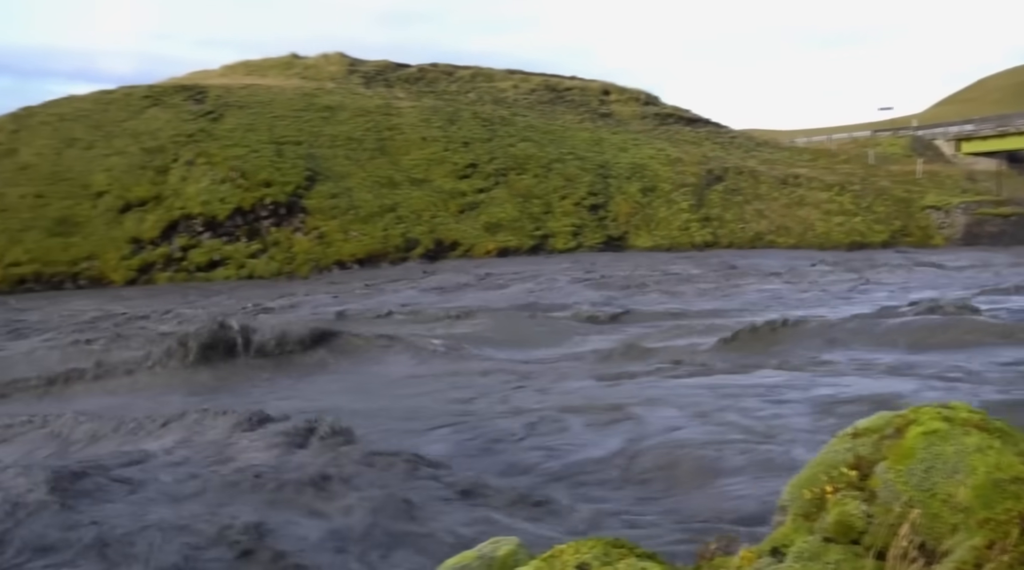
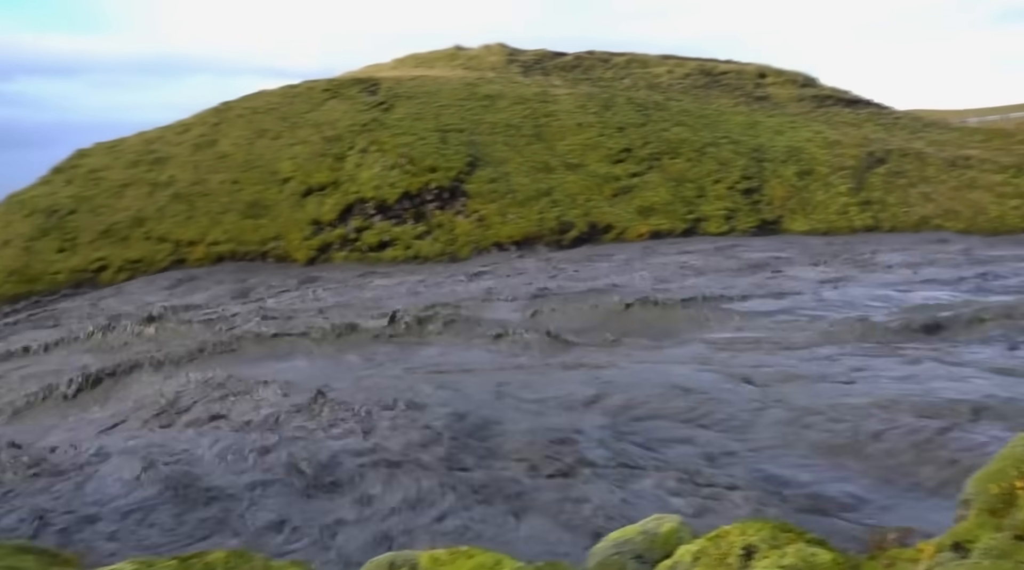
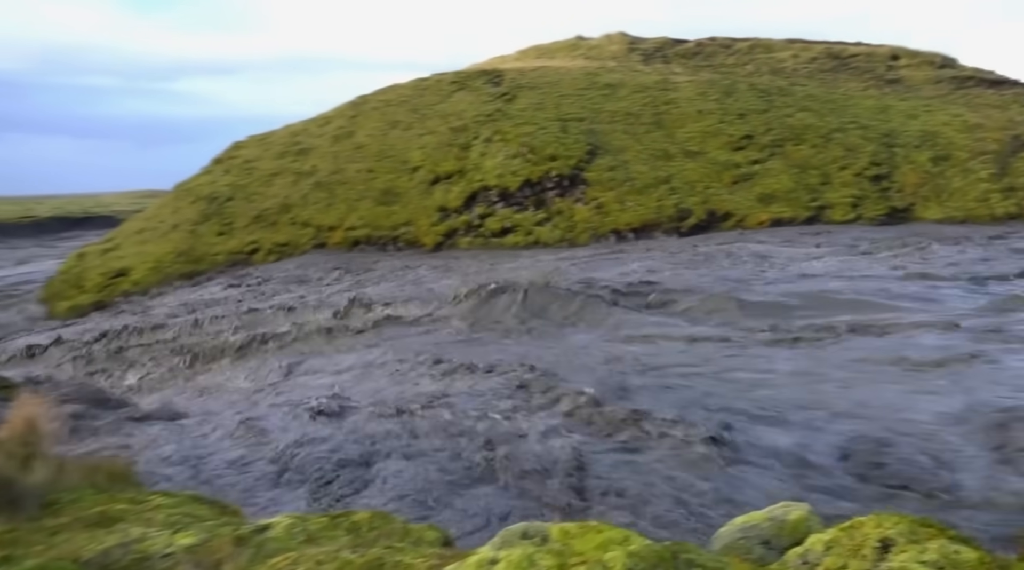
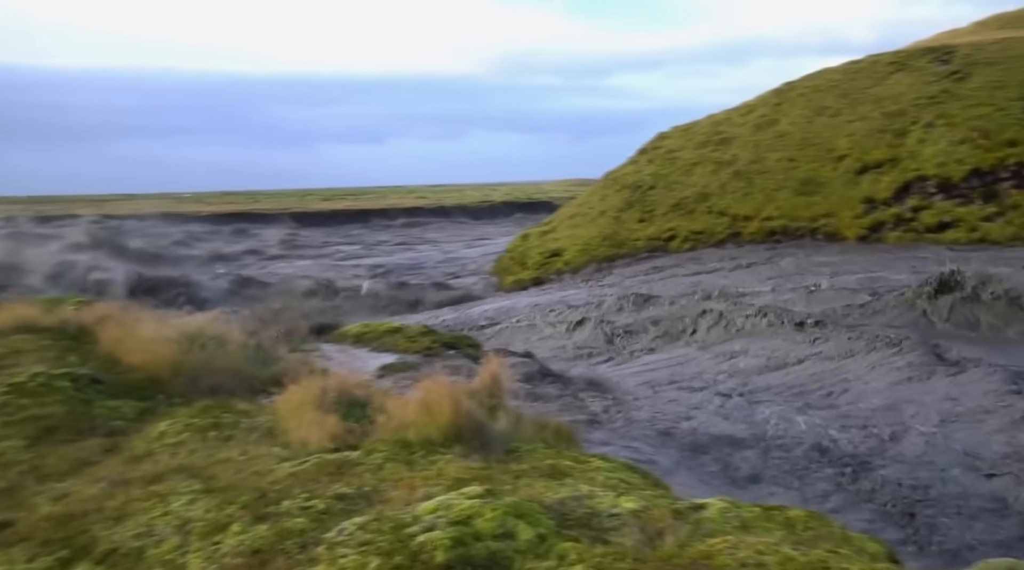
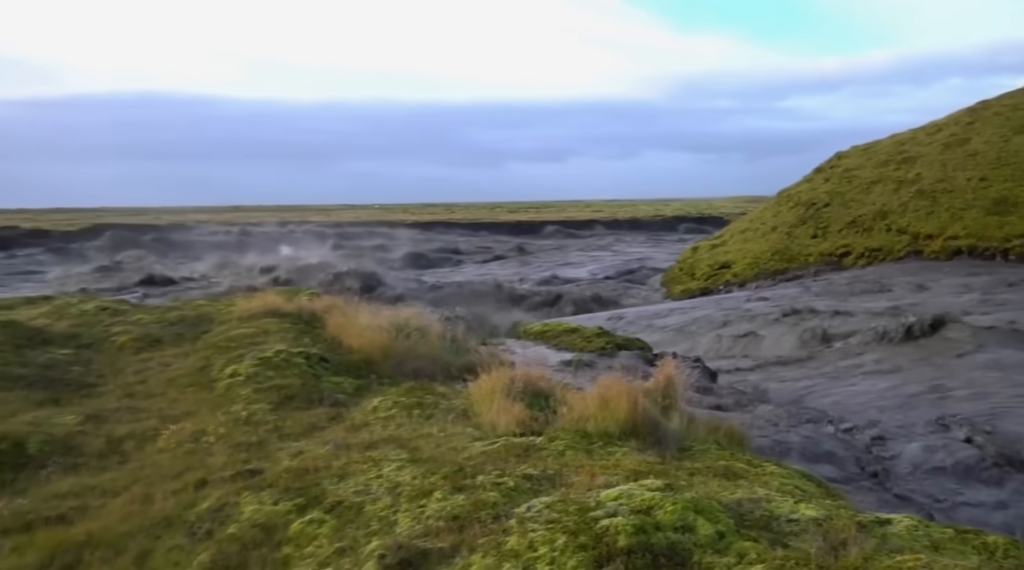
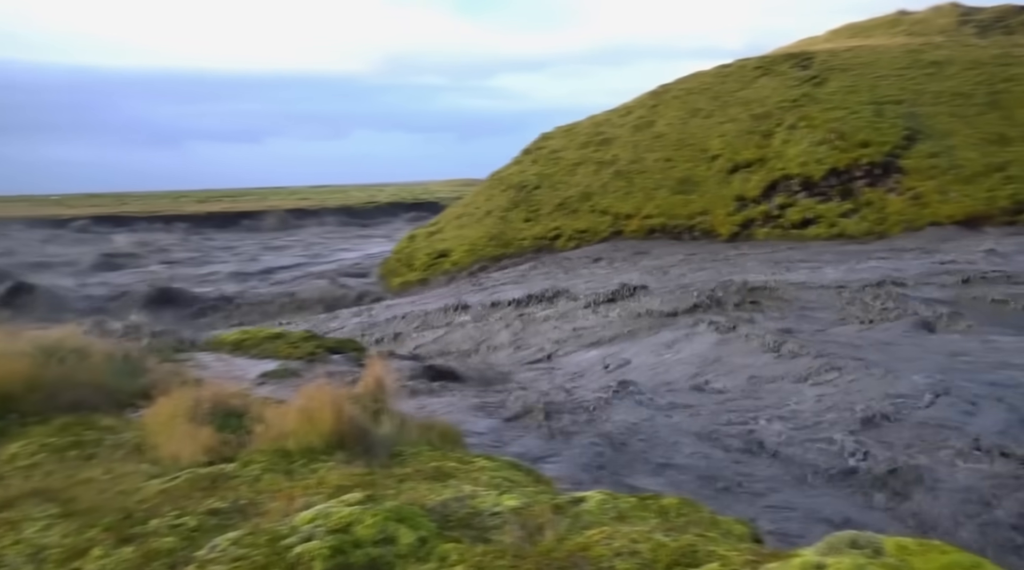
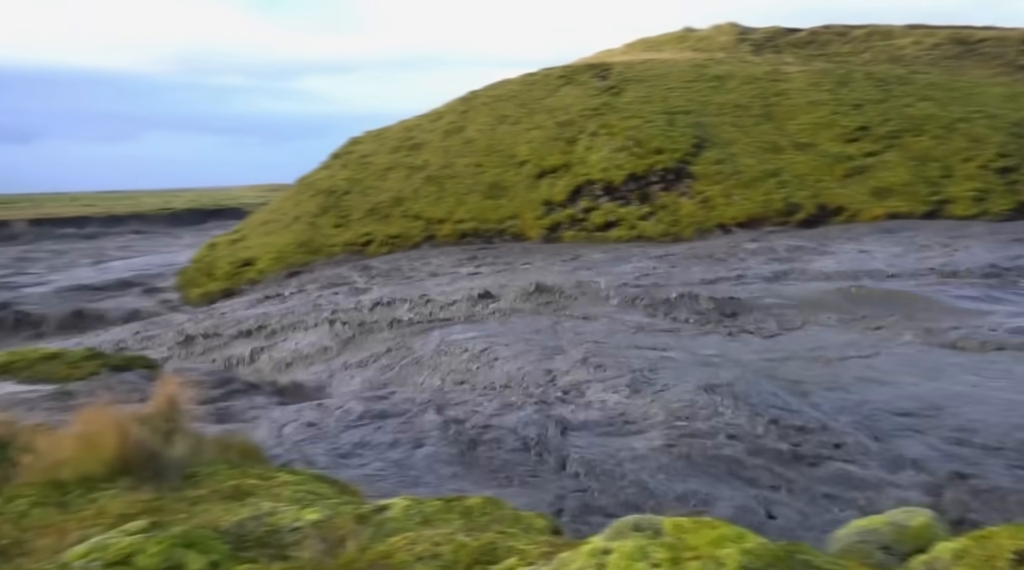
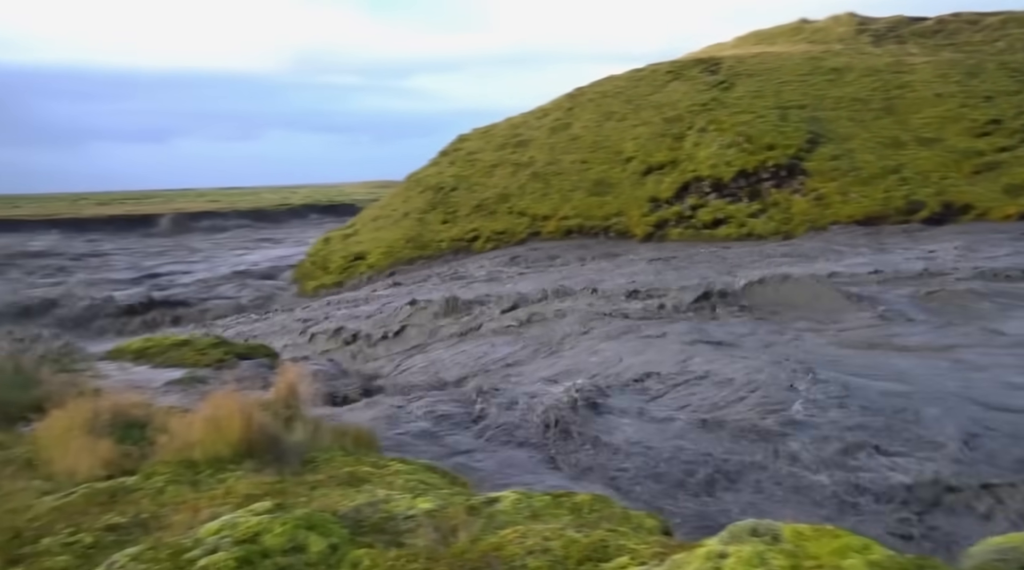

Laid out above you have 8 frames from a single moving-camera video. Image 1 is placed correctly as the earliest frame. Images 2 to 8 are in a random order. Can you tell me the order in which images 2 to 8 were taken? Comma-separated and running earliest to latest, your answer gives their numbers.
2, 3, 7, 8, 6, 4, 5
